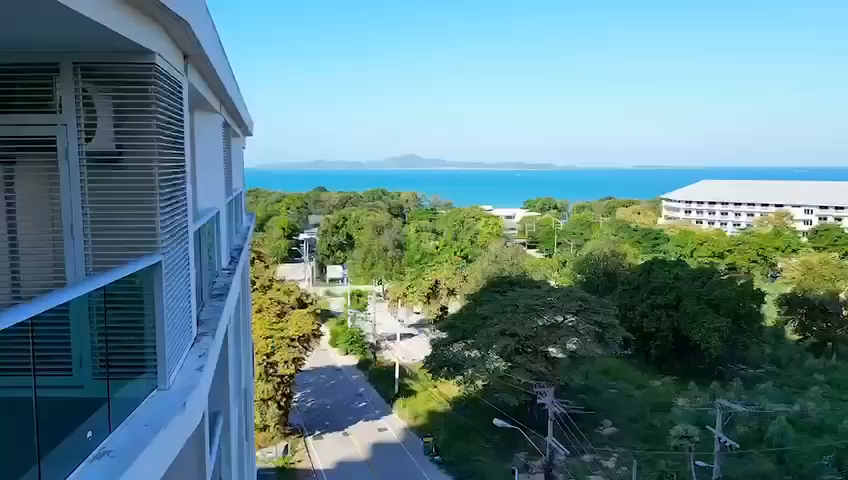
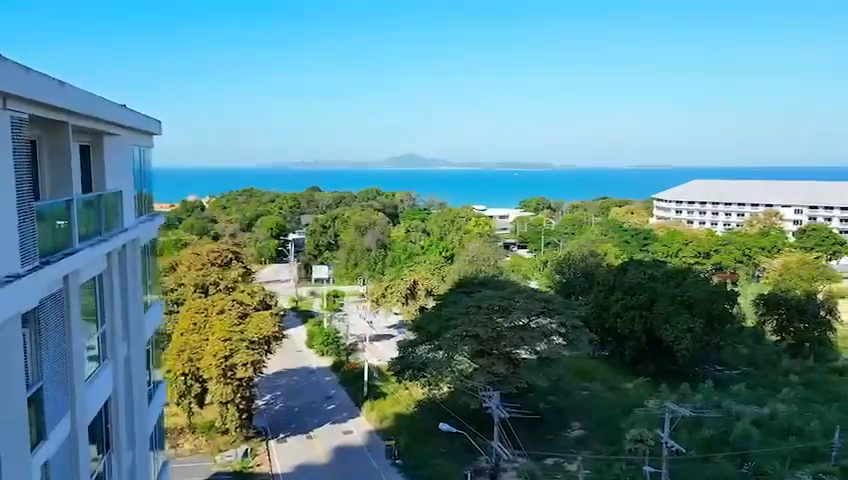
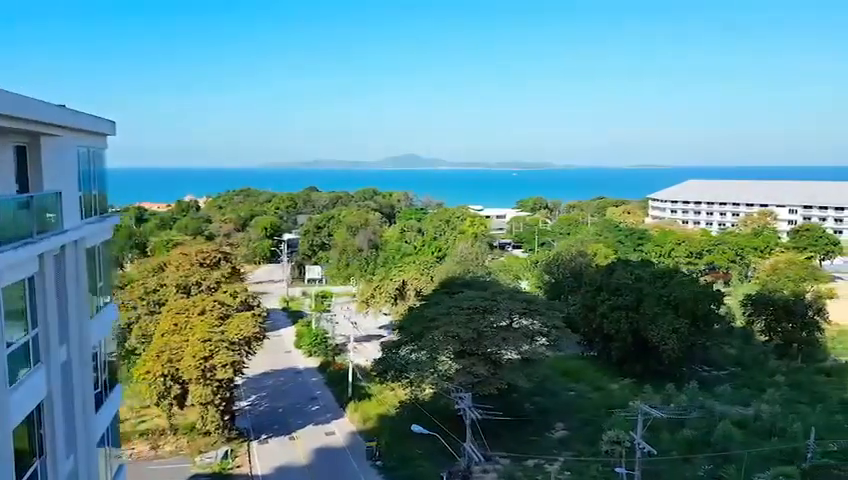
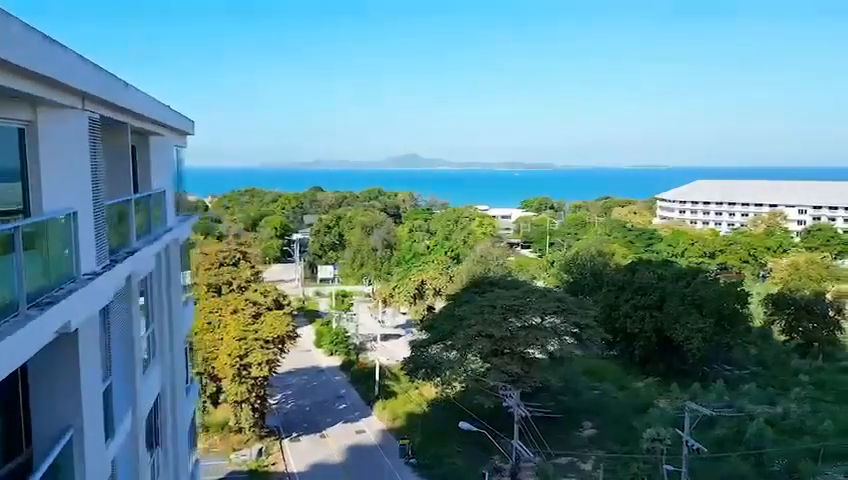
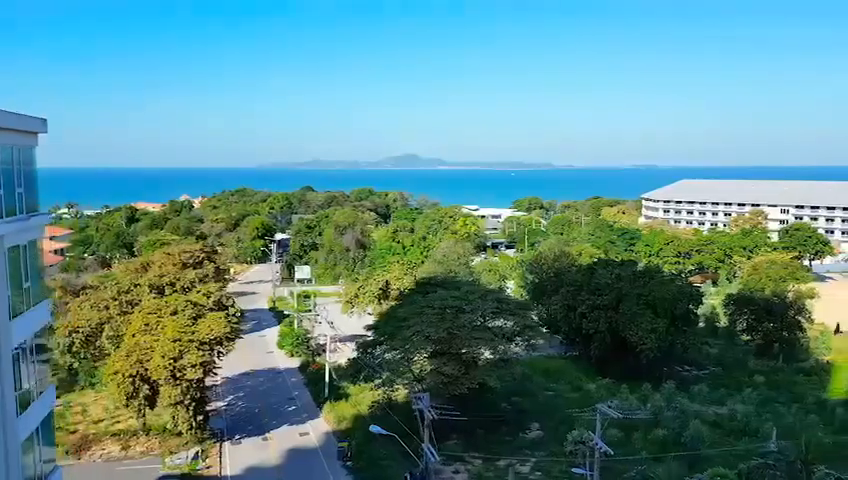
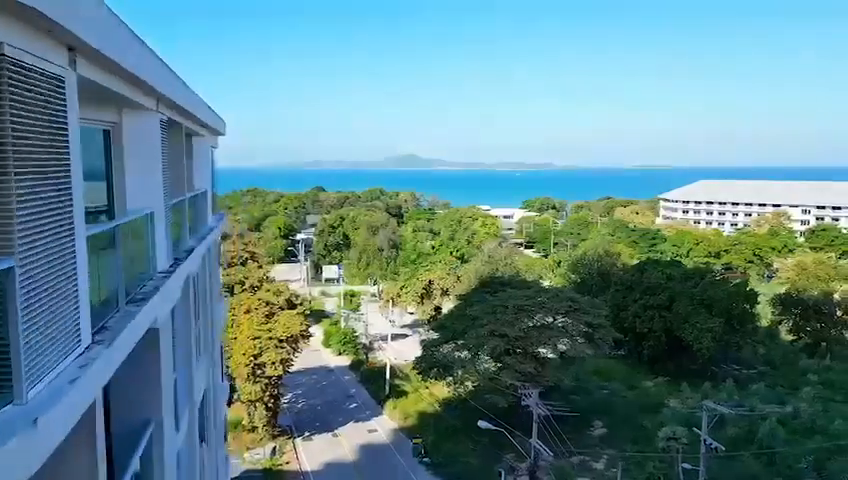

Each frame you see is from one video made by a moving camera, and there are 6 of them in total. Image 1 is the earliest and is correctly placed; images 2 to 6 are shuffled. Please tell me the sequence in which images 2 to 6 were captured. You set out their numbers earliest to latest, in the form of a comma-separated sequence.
6, 4, 2, 3, 5
